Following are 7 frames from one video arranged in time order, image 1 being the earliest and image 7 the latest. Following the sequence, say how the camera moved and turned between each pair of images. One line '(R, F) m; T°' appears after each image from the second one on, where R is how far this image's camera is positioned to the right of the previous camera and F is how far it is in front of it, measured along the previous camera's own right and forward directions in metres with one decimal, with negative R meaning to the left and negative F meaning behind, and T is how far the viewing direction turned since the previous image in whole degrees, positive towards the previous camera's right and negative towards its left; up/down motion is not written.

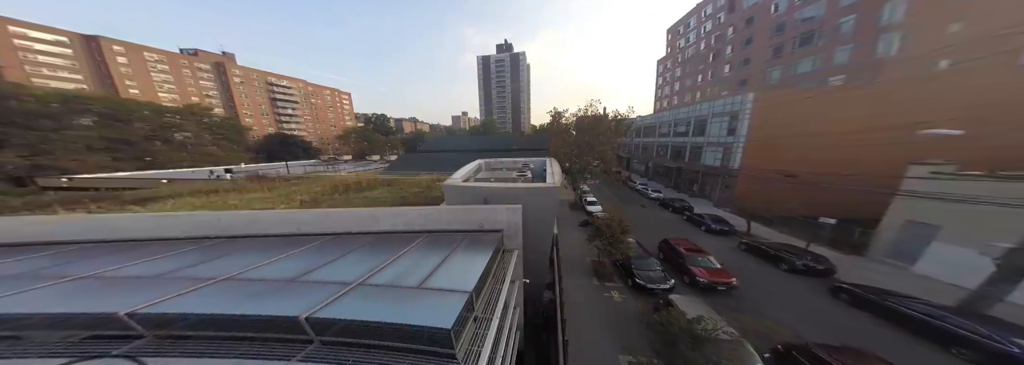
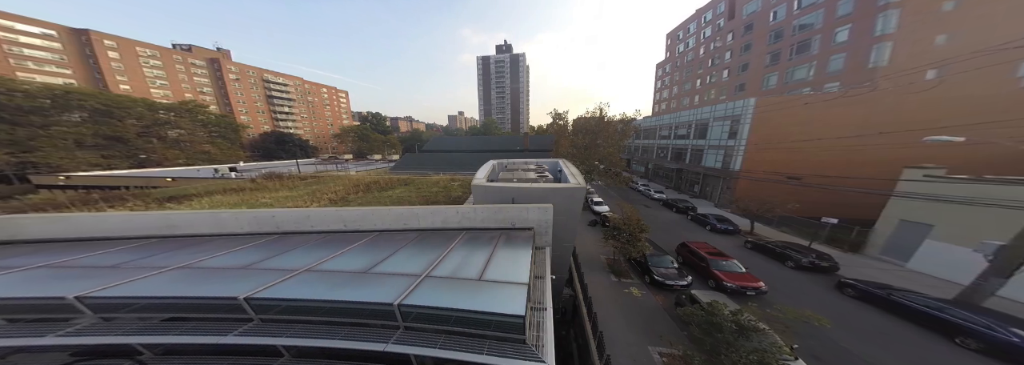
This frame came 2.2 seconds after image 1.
(-0.9, -0.4) m; +1°
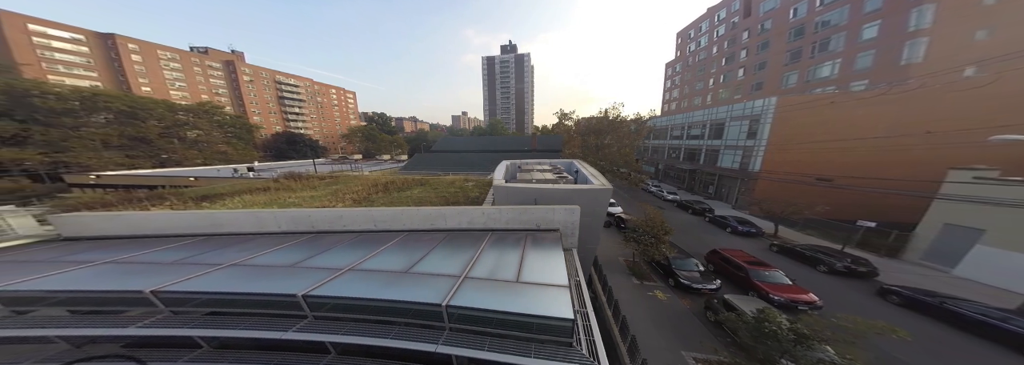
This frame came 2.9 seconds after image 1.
(-0.6, 0.0) m; -1°
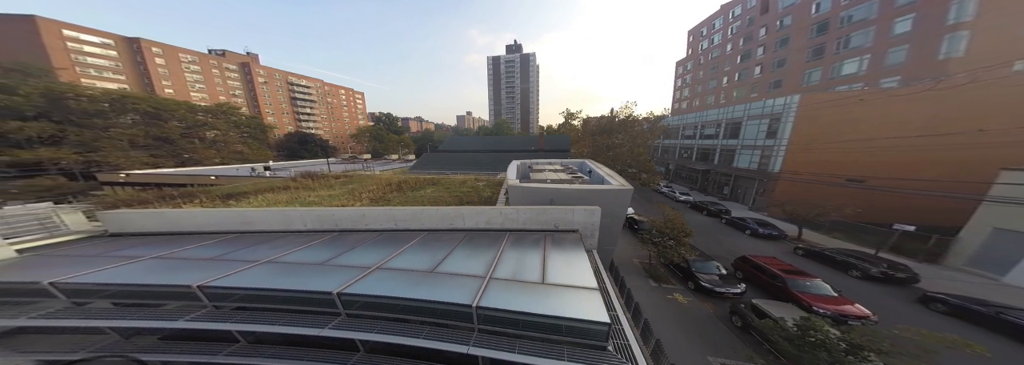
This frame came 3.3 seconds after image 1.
(-0.3, 0.0) m; -1°
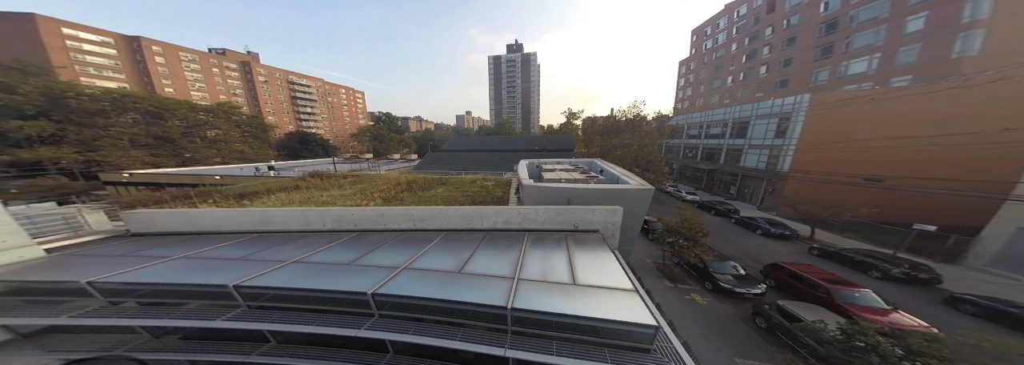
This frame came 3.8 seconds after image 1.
(-0.5, +0.1) m; 0°
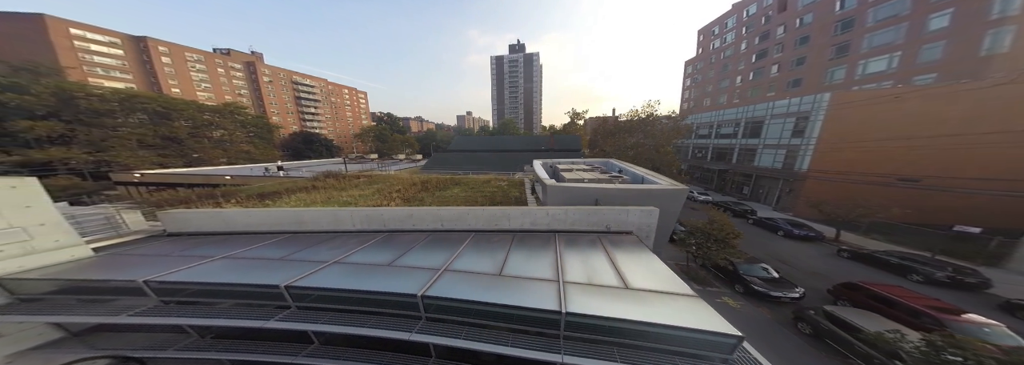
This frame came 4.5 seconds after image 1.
(-0.7, +0.1) m; 0°
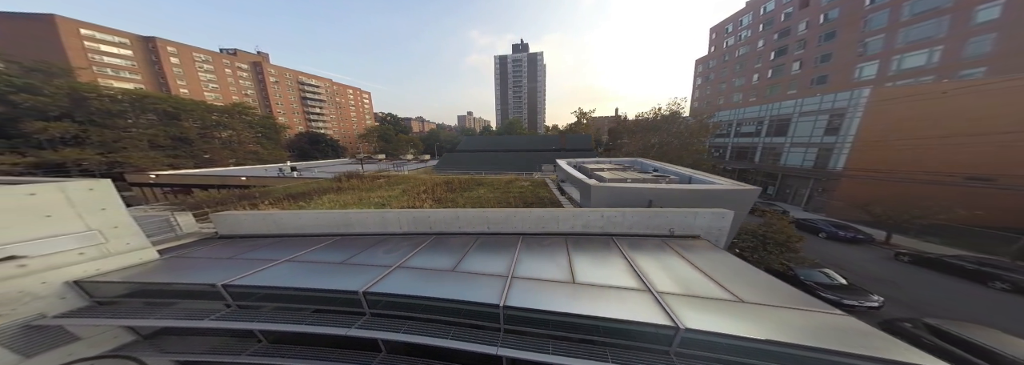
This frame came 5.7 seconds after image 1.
(-1.2, +0.3) m; 0°
